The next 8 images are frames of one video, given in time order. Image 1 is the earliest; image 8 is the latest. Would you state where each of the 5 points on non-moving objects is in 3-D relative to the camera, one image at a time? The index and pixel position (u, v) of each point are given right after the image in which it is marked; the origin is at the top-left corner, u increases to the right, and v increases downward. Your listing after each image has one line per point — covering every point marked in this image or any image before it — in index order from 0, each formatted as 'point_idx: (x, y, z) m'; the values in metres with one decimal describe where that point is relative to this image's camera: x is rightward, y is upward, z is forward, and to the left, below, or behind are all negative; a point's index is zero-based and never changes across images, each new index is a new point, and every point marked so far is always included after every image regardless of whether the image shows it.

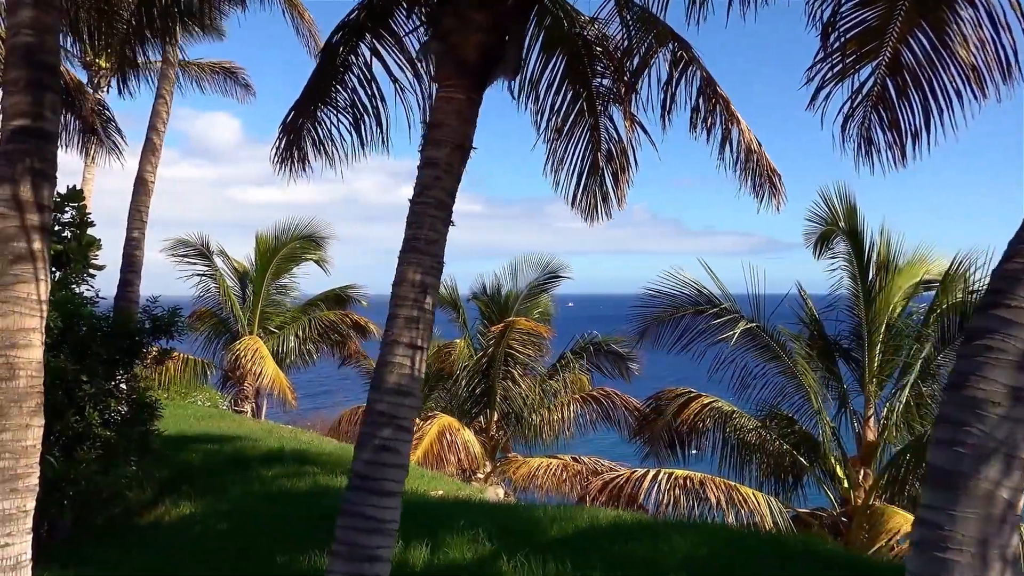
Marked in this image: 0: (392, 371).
0: (-0.5, -0.4, +3.7) m
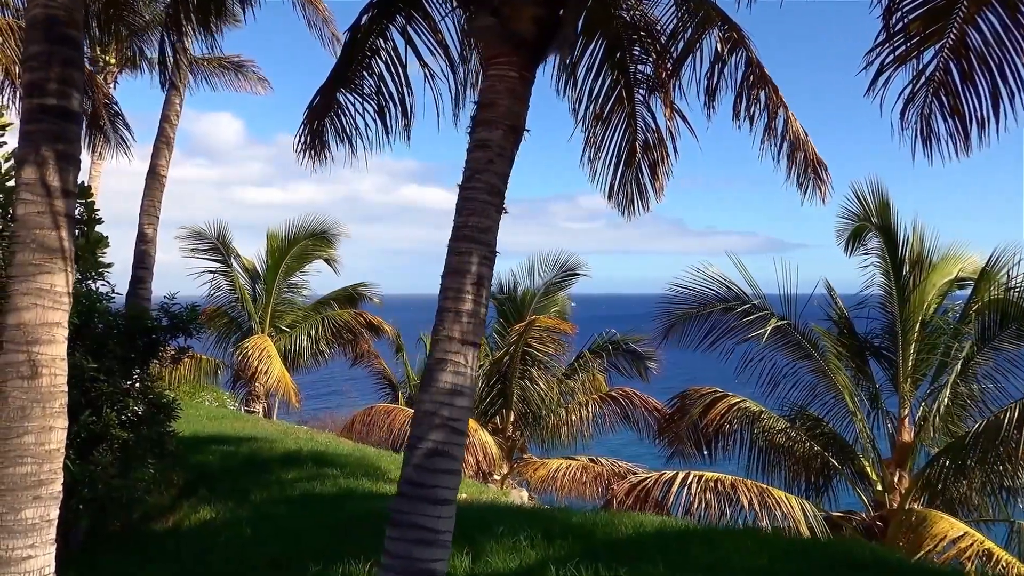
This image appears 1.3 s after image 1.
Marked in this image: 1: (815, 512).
0: (-0.3, -0.4, +3.4) m
1: (+3.5, -2.6, +8.9) m
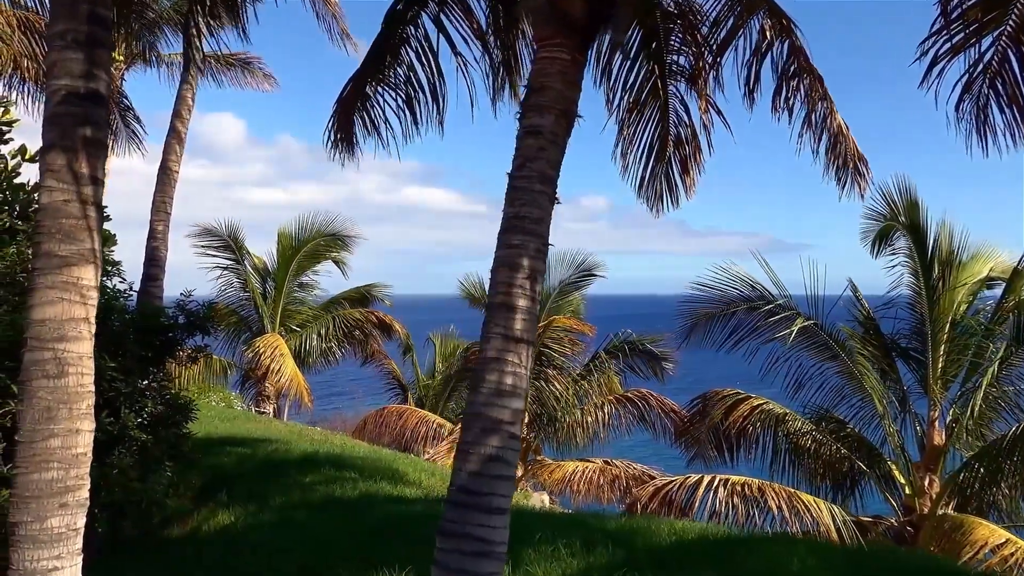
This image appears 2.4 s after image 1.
0: (0.0, -0.3, +3.2) m
1: (+3.7, -2.6, +8.7) m
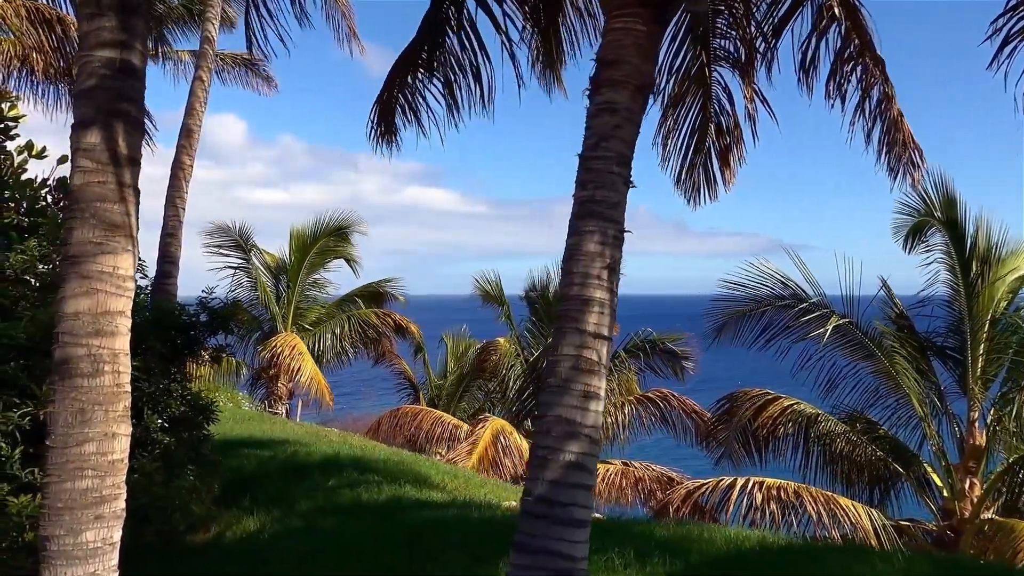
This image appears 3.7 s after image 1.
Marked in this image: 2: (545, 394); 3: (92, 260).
0: (+0.3, -0.3, +2.9) m
1: (+4.0, -2.5, +8.4) m
2: (+0.1, -0.4, +3.0) m
3: (-1.6, +0.1, +2.9) m
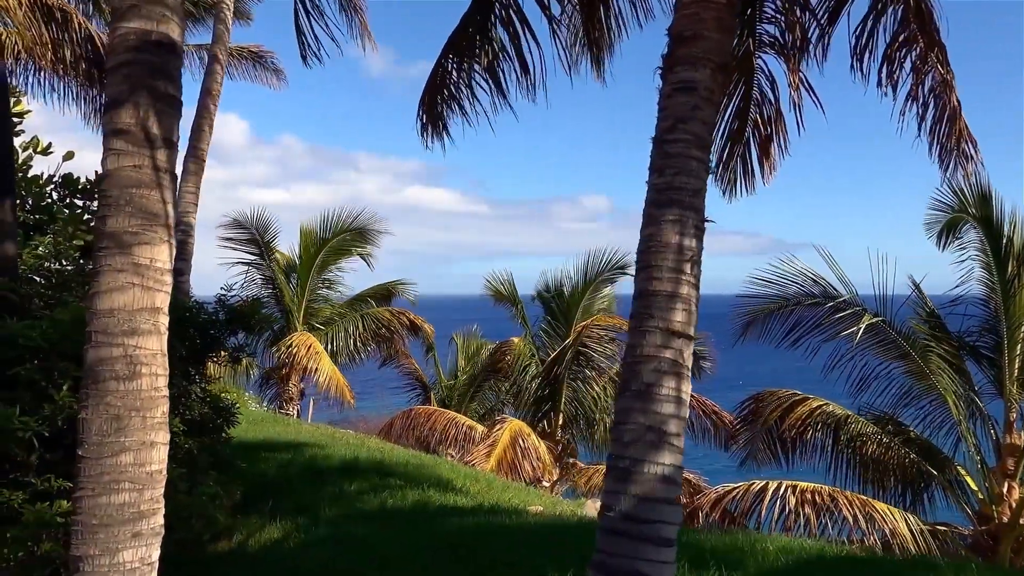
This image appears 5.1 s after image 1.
0: (+0.5, -0.3, +2.6) m
1: (+4.3, -2.5, +8.1) m
2: (+0.4, -0.4, +2.7) m
3: (-1.3, +0.1, +2.6) m
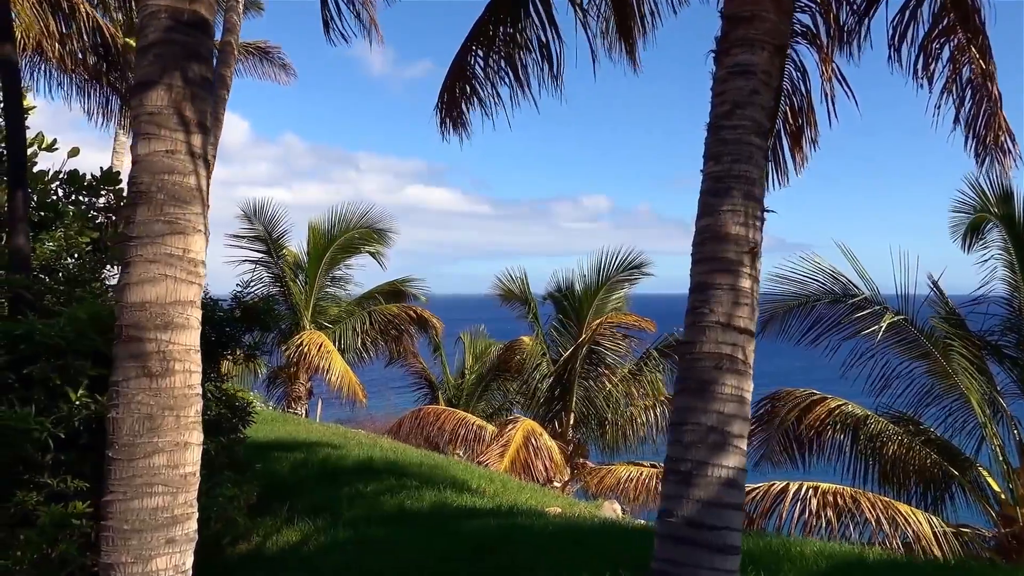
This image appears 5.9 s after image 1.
0: (+0.7, -0.3, +2.5) m
1: (+4.5, -2.5, +8.0) m
2: (+0.6, -0.4, +2.6) m
3: (-1.1, +0.2, +2.5) m
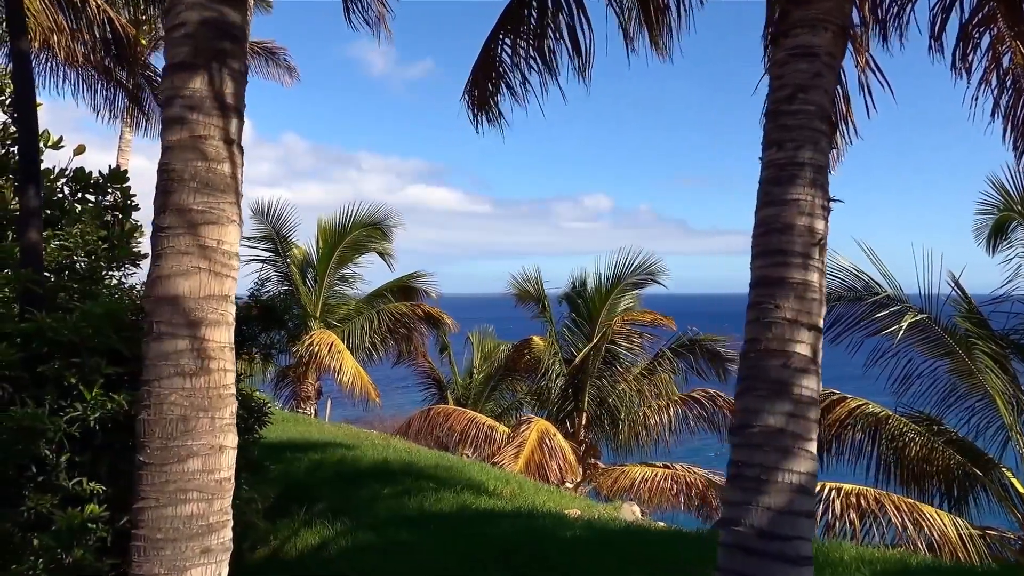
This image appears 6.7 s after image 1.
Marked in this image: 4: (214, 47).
0: (+0.9, -0.2, +2.4) m
1: (+4.6, -2.4, +7.8) m
2: (+0.7, -0.3, +2.4) m
3: (-1.0, +0.2, +2.3) m
4: (-0.9, +0.8, +2.4) m
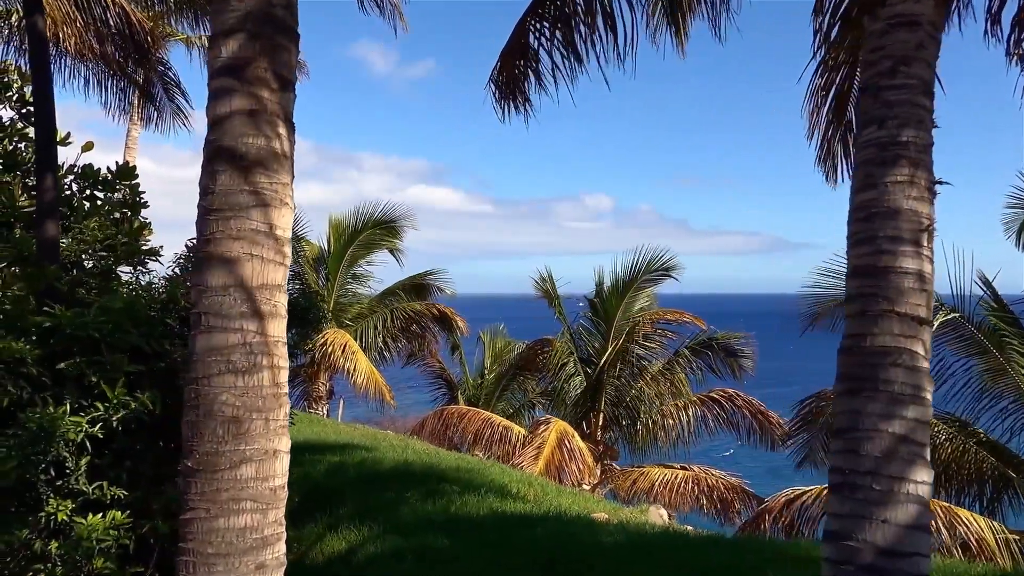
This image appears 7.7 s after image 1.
0: (+1.1, -0.2, +2.1) m
1: (+4.9, -2.4, +7.6) m
2: (+1.0, -0.3, +2.2) m
3: (-0.7, +0.2, +2.1) m
4: (-0.7, +0.8, +2.2) m
